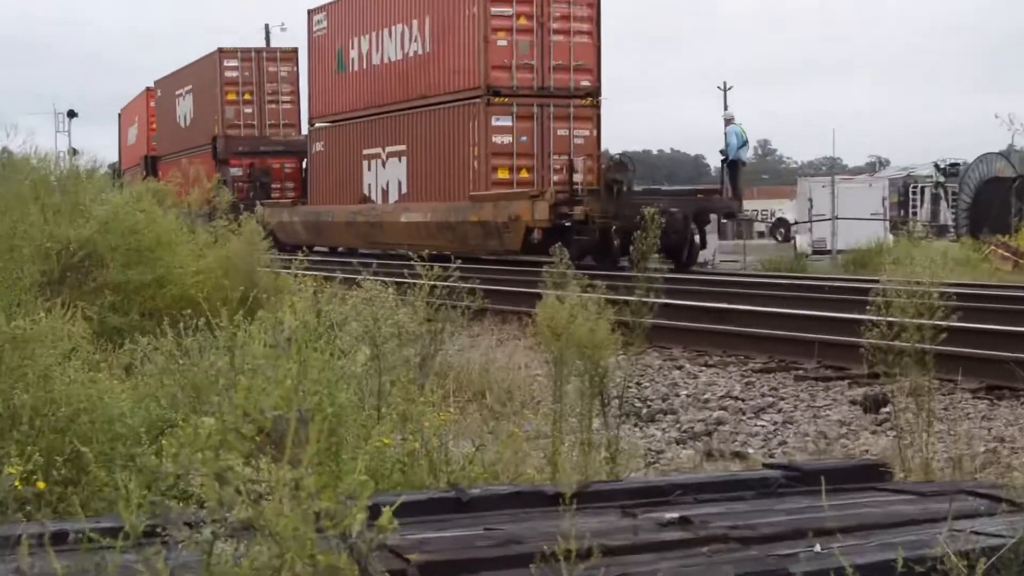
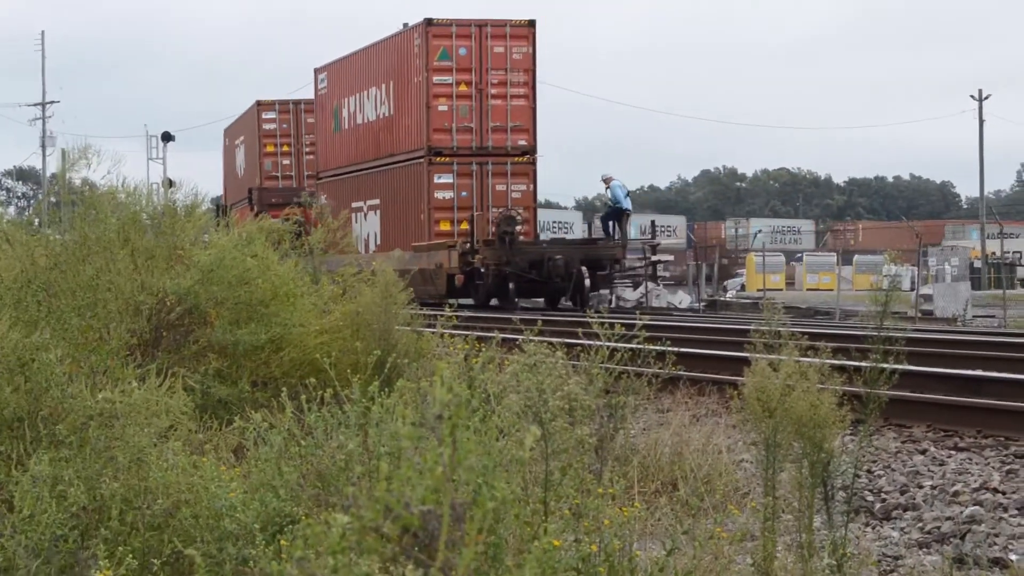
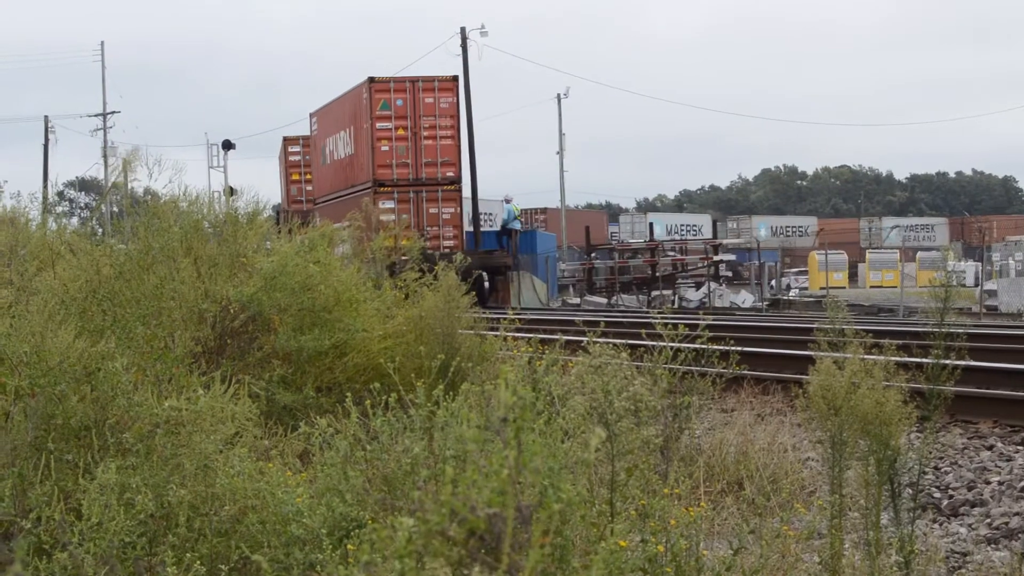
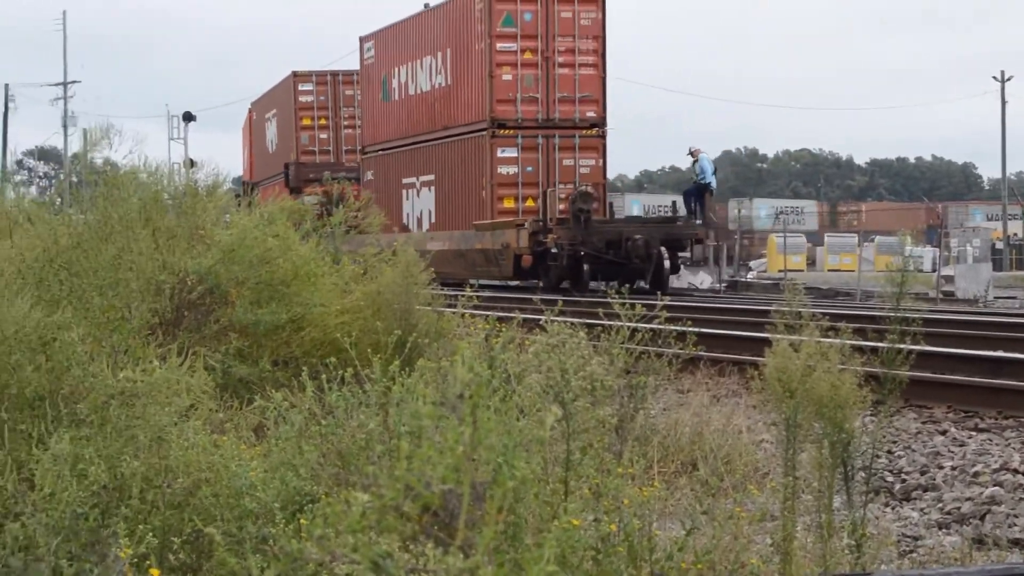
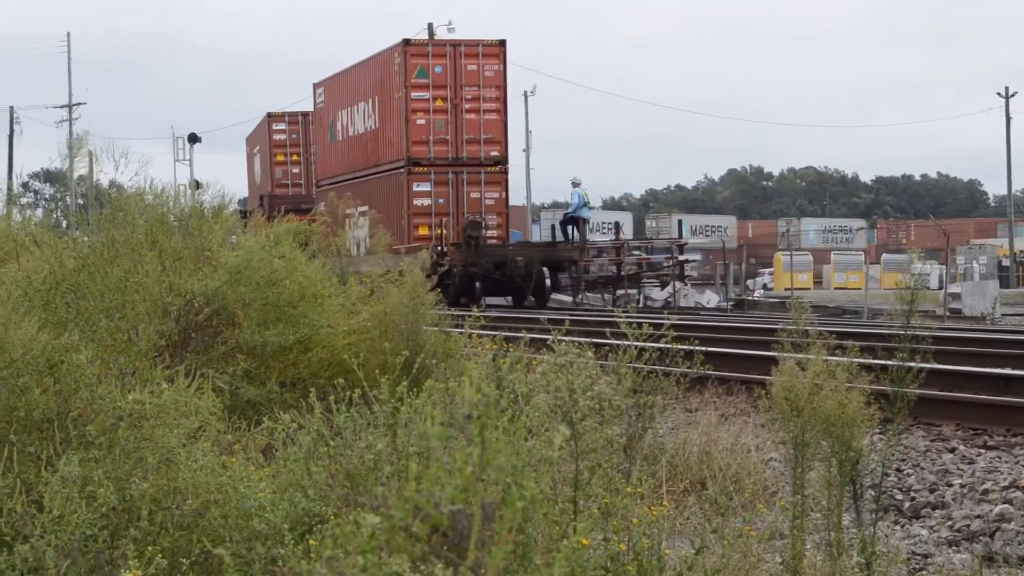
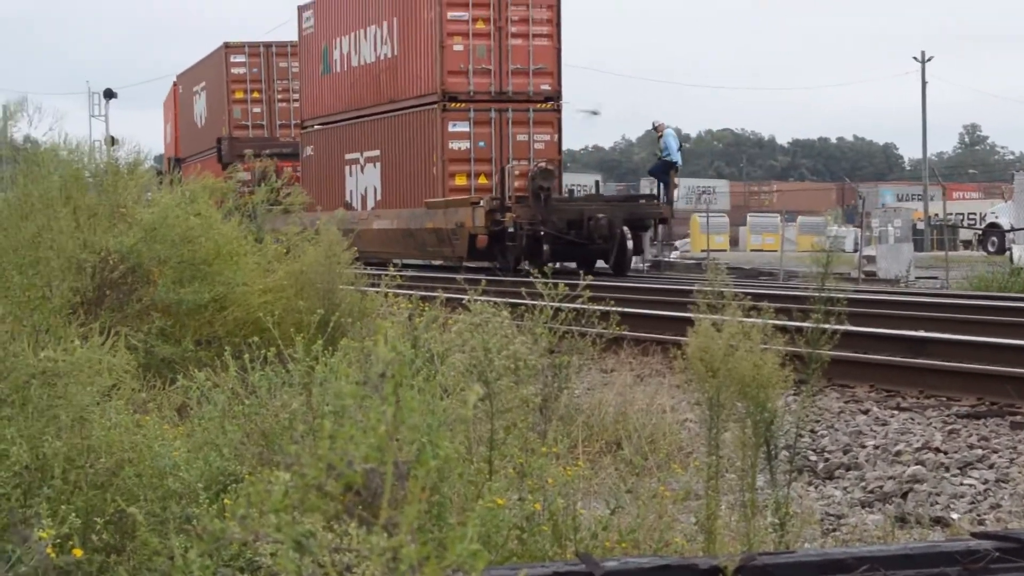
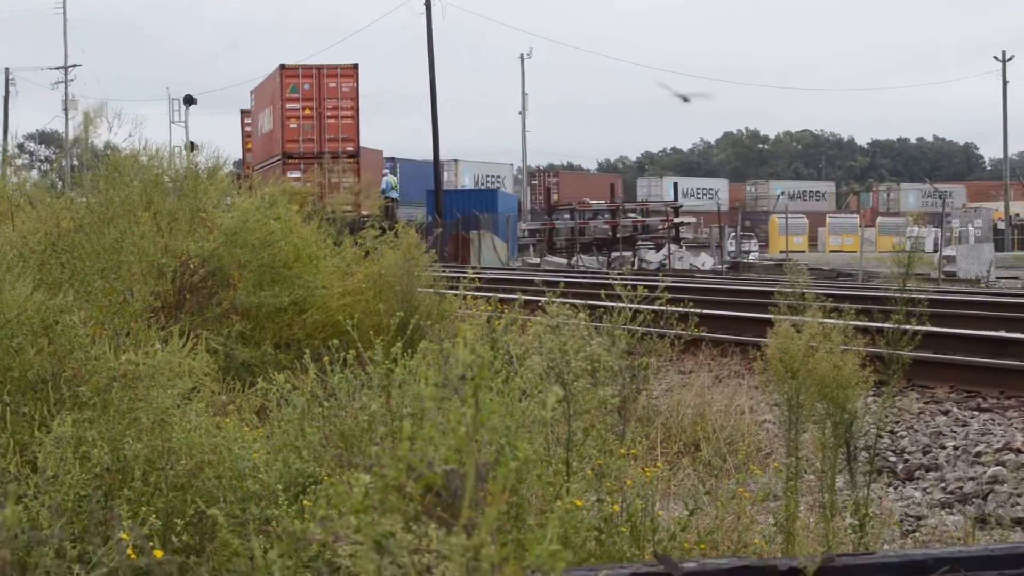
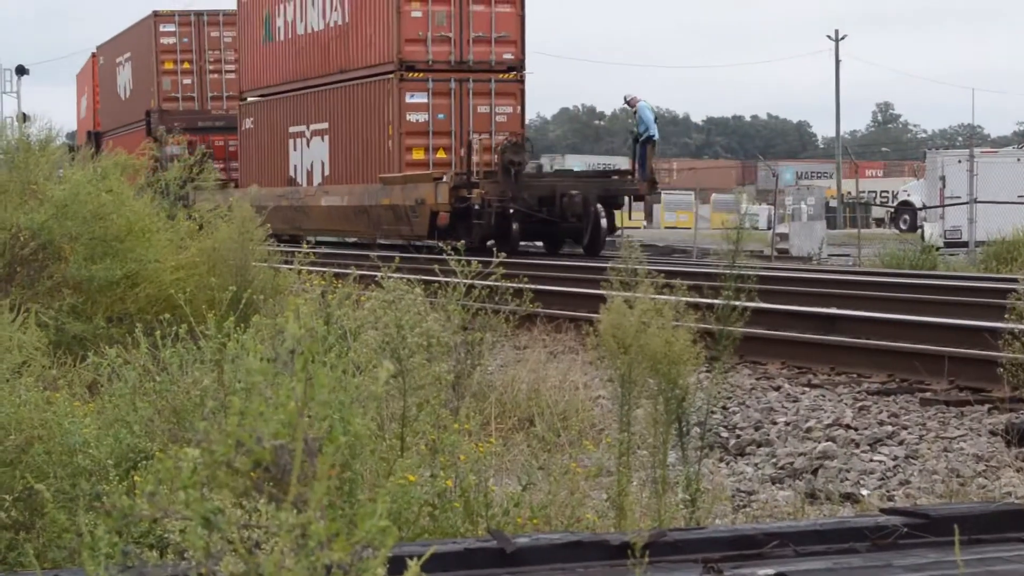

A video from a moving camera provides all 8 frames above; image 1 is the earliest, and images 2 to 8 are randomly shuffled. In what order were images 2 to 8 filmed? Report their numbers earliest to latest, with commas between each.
8, 6, 4, 2, 5, 3, 7
